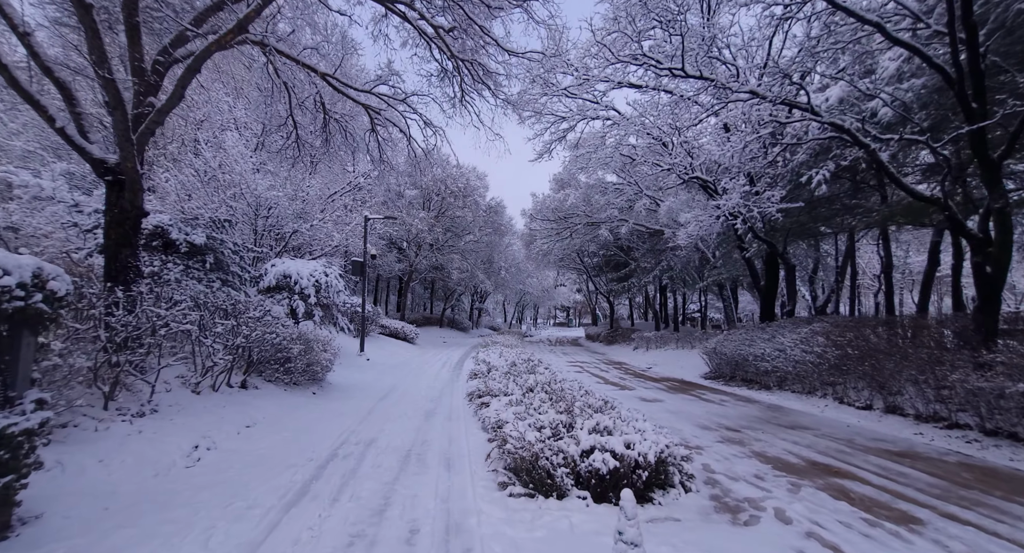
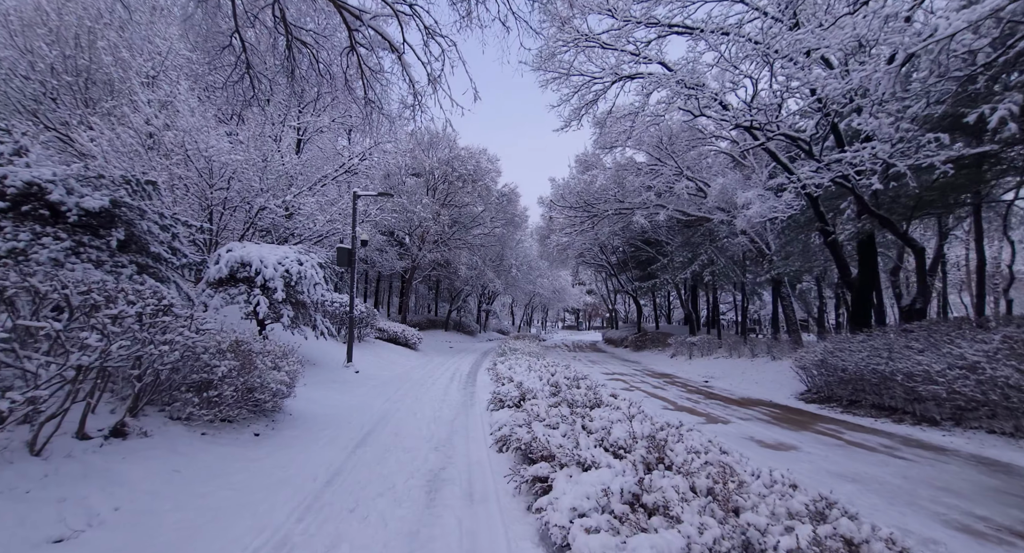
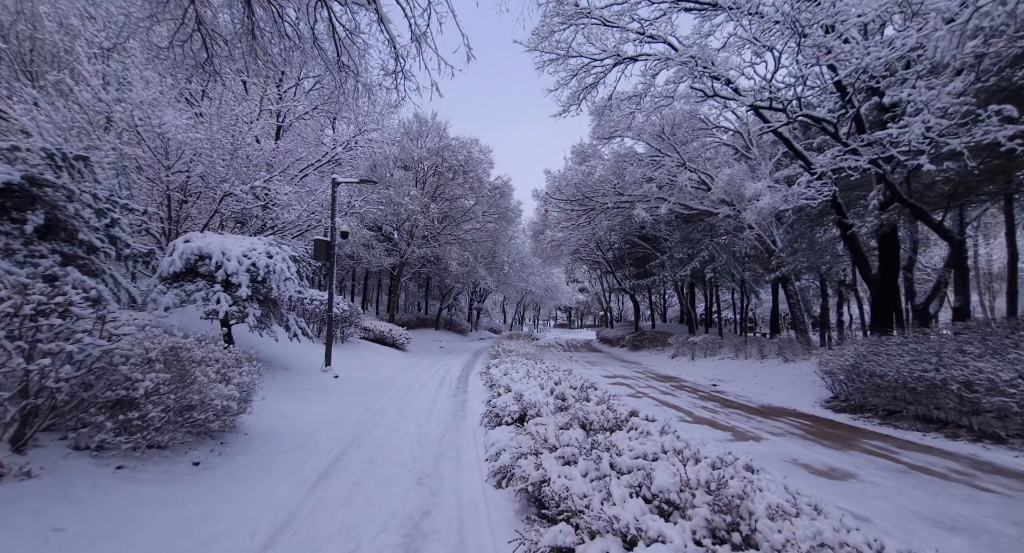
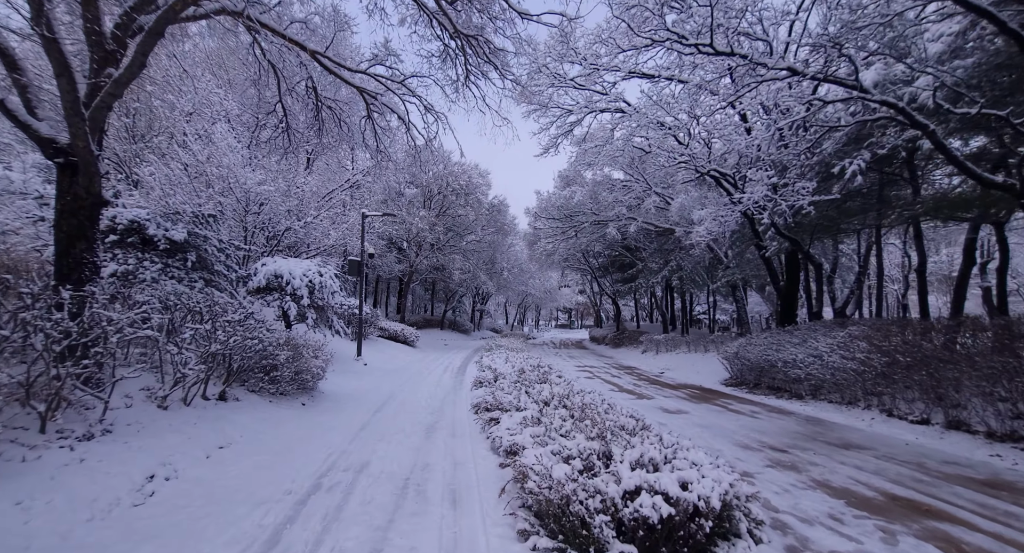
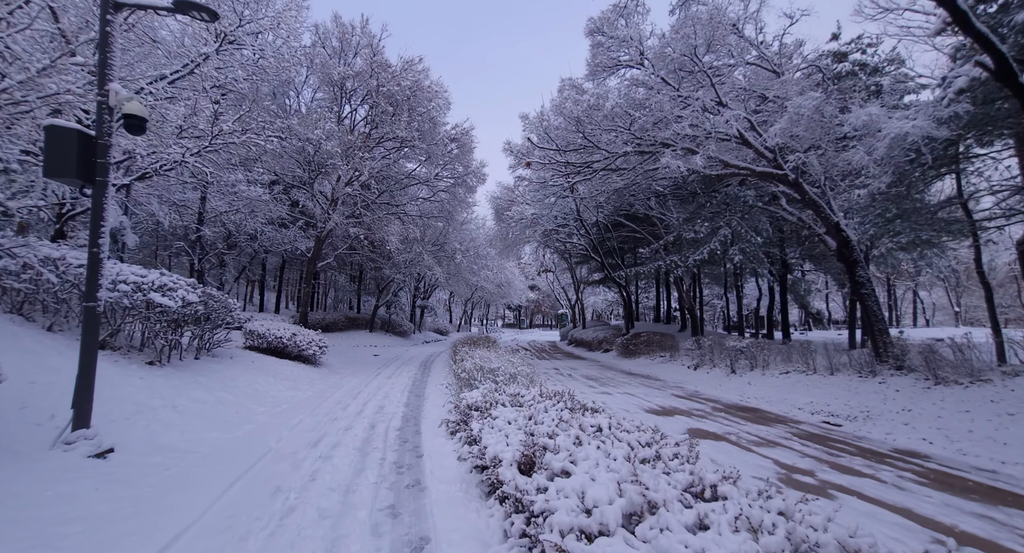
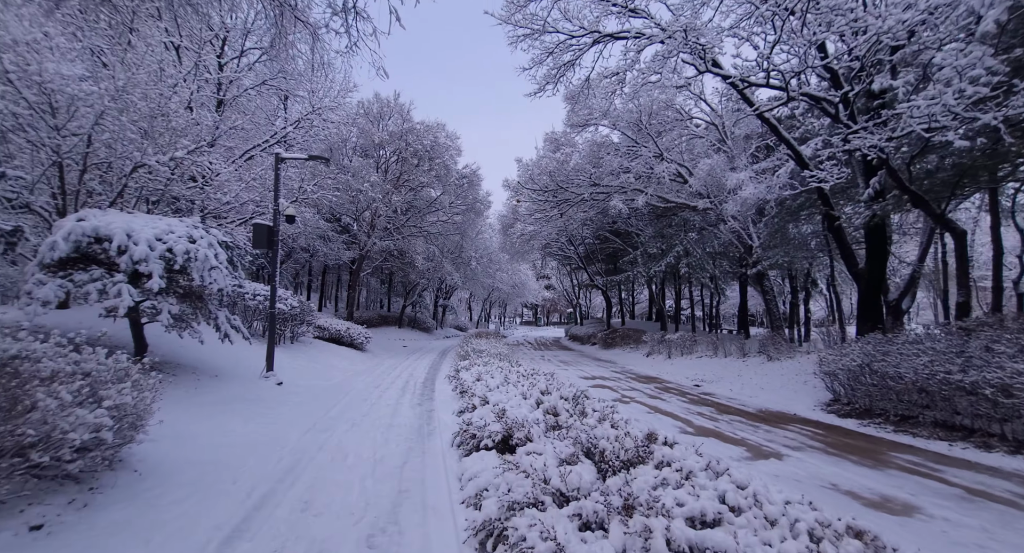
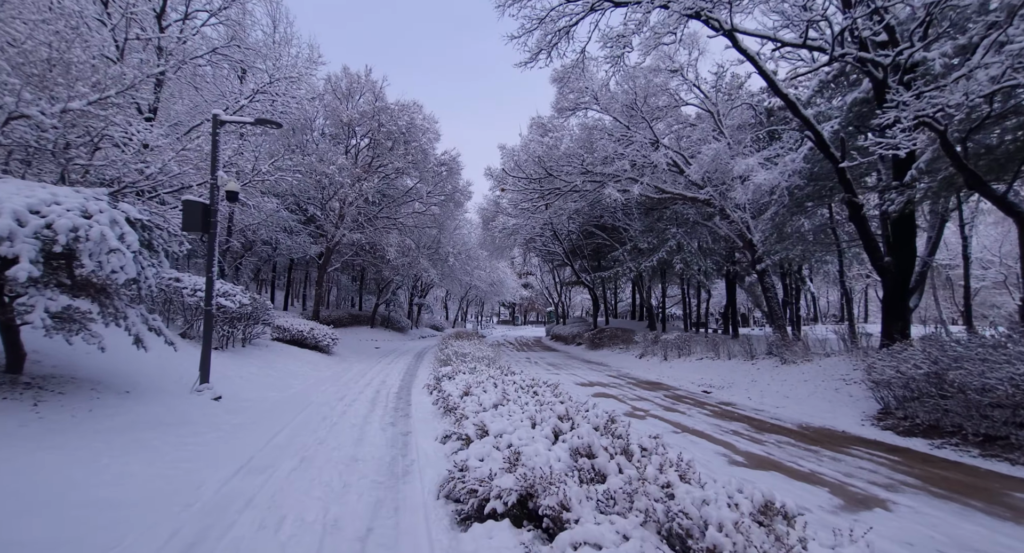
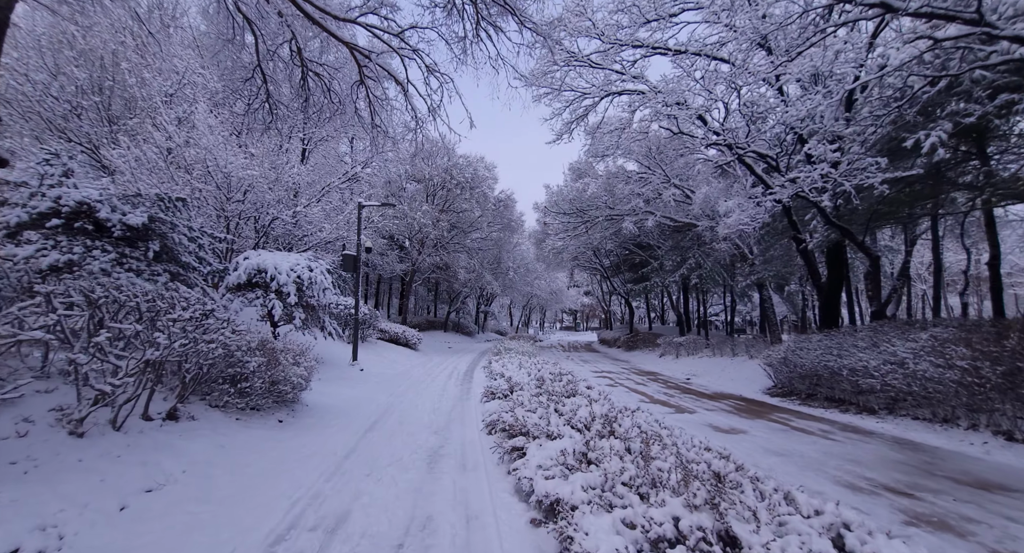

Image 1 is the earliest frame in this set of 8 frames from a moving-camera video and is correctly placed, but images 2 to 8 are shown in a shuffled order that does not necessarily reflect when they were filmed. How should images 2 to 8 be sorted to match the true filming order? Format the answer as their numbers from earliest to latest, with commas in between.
4, 8, 2, 3, 6, 7, 5
